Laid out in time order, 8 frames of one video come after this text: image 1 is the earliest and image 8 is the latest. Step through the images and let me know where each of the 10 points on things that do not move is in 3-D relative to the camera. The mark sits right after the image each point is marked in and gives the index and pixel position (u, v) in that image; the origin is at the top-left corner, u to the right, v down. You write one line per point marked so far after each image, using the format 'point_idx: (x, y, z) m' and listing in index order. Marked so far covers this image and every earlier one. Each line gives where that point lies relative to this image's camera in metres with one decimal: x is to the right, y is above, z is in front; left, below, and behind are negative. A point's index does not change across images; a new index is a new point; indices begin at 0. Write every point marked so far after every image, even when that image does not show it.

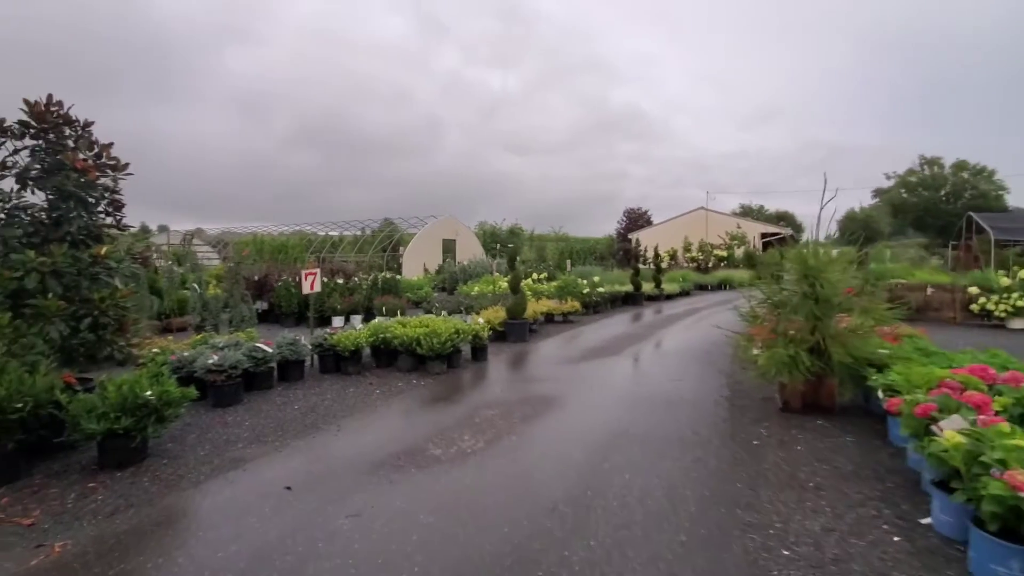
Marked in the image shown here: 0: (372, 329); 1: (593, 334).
0: (-2.3, -0.7, +8.1) m
1: (+1.9, -1.1, +11.9) m
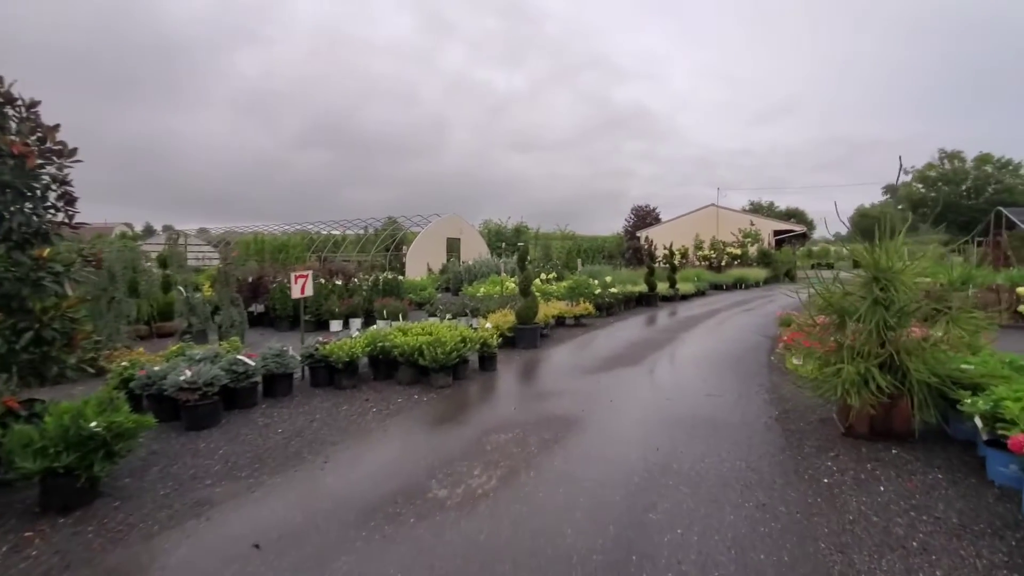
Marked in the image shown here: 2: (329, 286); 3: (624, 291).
0: (-2.1, -0.7, +7.3) m
1: (+2.2, -1.1, +11.0) m
2: (-4.9, 0.0, +13.2) m
3: (+3.6, -0.1, +16.3) m
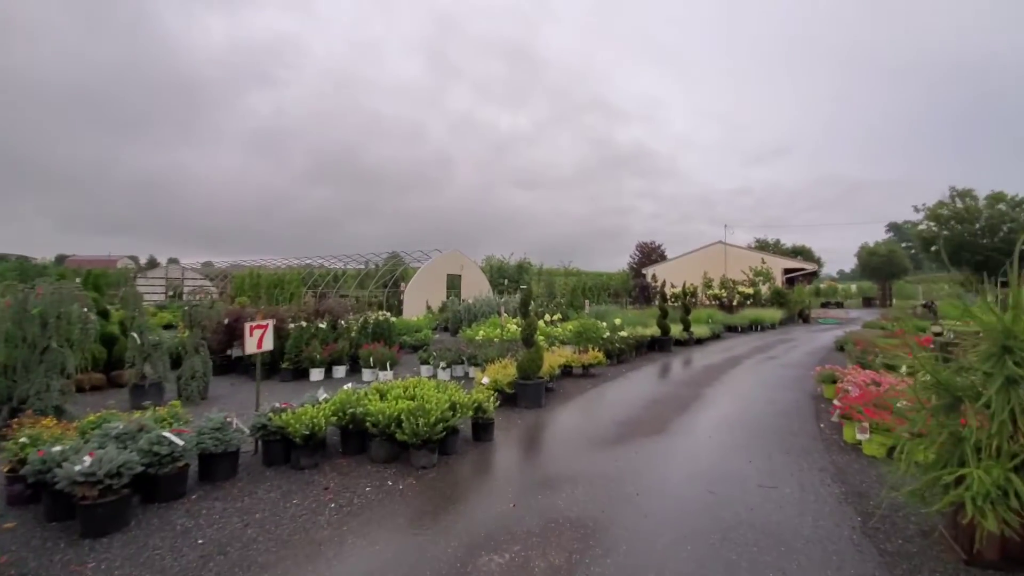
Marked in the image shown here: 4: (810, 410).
0: (-2.1, -1.4, +6.0) m
1: (+2.2, -2.1, +9.7) m
2: (-4.9, -1.0, +12.0) m
3: (+3.7, -1.4, +15.0) m
4: (+4.9, -2.0, +8.2) m
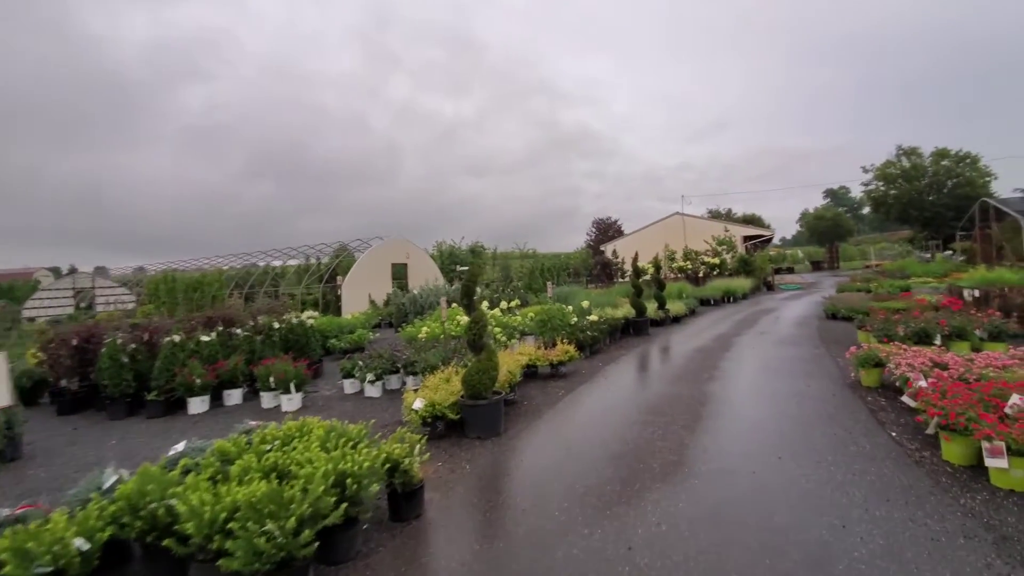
0: (-2.6, -1.4, +3.3) m
1: (+1.4, -1.7, +7.3) m
2: (-5.9, -1.0, +9.0) m
3: (+2.4, -0.8, +12.7) m
4: (+4.2, -1.5, +6.1) m
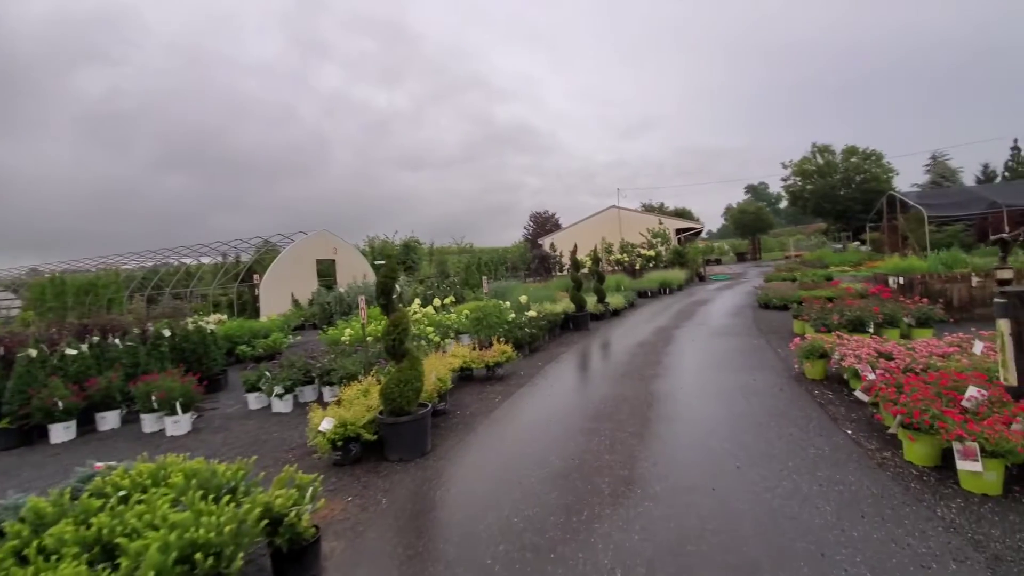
0: (-3.0, -1.4, +2.2) m
1: (+0.5, -1.6, +6.6) m
2: (-6.9, -1.1, +7.5) m
3: (+0.8, -0.6, +12.1) m
4: (+3.4, -1.4, +5.8) m
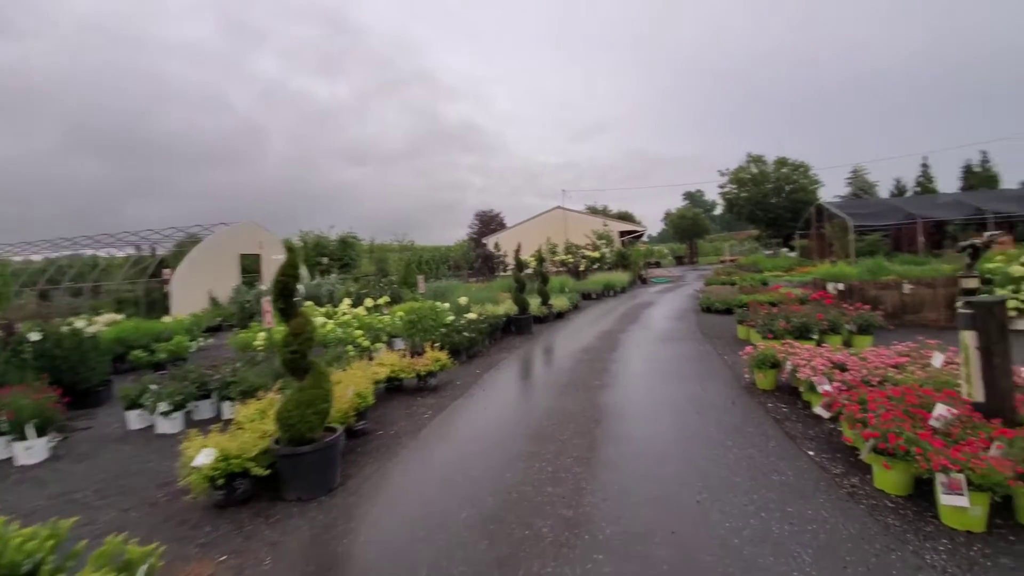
0: (-3.3, -1.4, +1.1) m
1: (-0.3, -1.6, +5.9) m
2: (-7.8, -1.0, +5.9) m
3: (-0.6, -0.7, +11.4) m
4: (+2.7, -1.4, +5.4) m
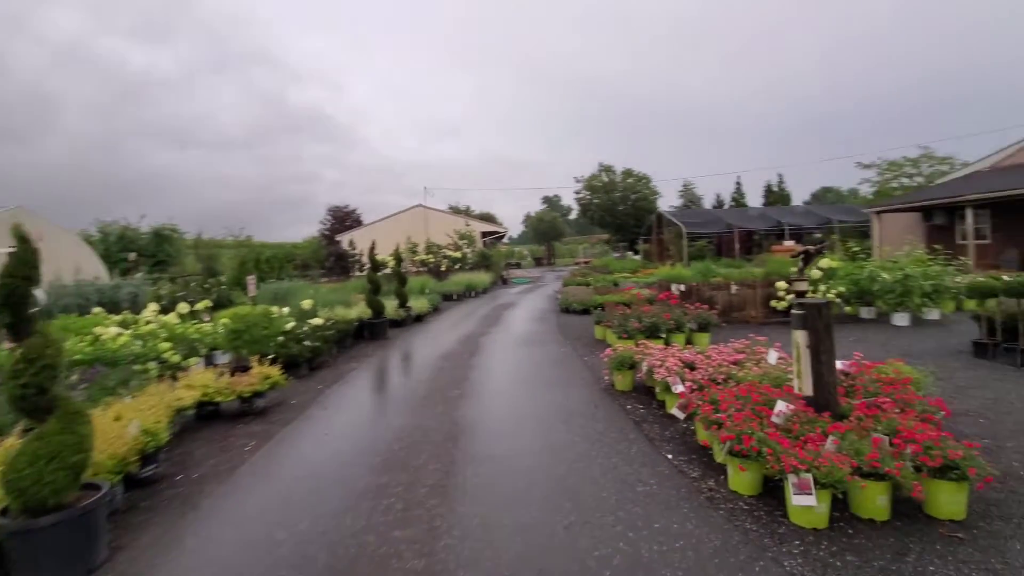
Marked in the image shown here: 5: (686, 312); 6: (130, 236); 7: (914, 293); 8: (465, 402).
0: (-3.4, -1.4, -0.4) m
1: (-1.8, -1.7, +5.0) m
2: (-9.1, -1.0, +3.0) m
3: (-3.6, -0.7, +10.2) m
4: (+1.2, -1.4, +5.3) m
5: (+3.2, -0.5, +9.1) m
6: (-13.0, +1.8, +17.2) m
7: (+8.2, -0.1, +10.2) m
8: (-0.6, -1.5, +6.4) m
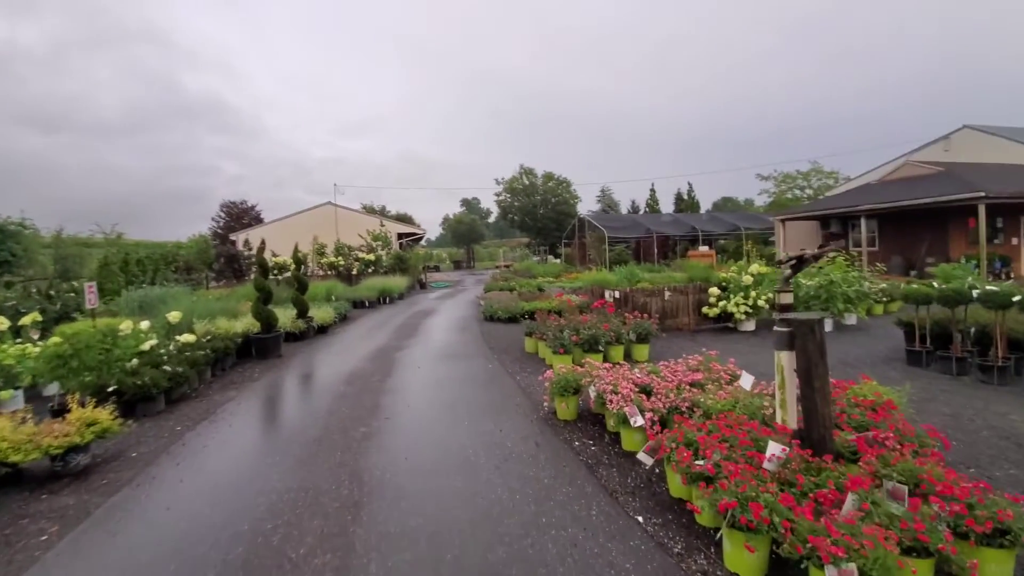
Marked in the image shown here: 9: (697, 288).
0: (-3.1, -1.5, -2.1) m
1: (-2.4, -1.8, +3.5) m
2: (-9.2, -1.1, +0.4) m
3: (-5.0, -0.8, +8.3) m
4: (+0.5, -1.5, +4.3) m
5: (+1.9, -0.6, +8.4) m
6: (-15.4, +1.6, +13.7) m
7: (+6.6, -0.2, +10.2) m
8: (-1.4, -1.6, +5.0) m
9: (+4.0, 0.0, +10.9) m
